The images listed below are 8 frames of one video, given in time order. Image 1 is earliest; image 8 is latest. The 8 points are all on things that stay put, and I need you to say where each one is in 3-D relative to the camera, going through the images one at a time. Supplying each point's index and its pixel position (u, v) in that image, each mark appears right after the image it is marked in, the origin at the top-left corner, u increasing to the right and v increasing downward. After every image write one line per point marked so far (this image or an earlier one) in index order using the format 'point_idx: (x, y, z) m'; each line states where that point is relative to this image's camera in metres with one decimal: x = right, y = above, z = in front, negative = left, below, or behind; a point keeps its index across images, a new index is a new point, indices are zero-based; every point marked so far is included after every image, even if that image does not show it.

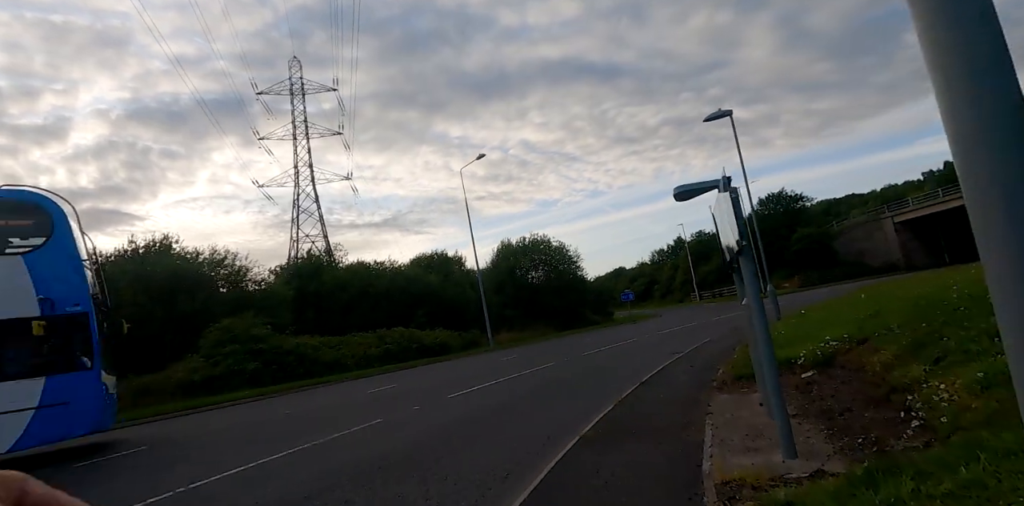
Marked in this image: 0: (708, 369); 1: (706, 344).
0: (+3.8, -2.3, +10.6) m
1: (+6.4, -2.9, +17.5) m
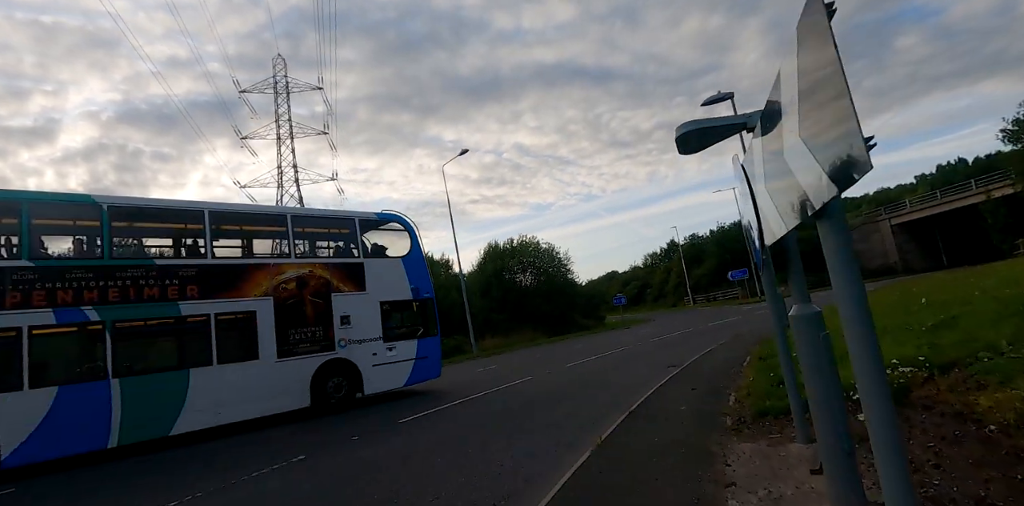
0: (+3.1, -2.1, +8.4) m
1: (+5.6, -2.8, +15.3) m
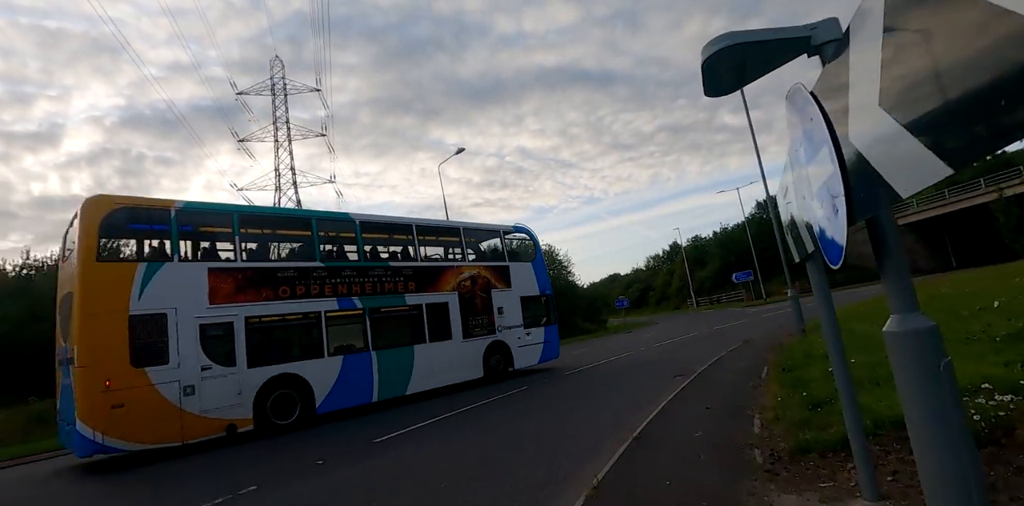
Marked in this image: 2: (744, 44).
0: (+2.9, -2.1, +7.1) m
1: (+5.4, -2.8, +14.0) m
2: (+1.1, +1.0, +2.5) m
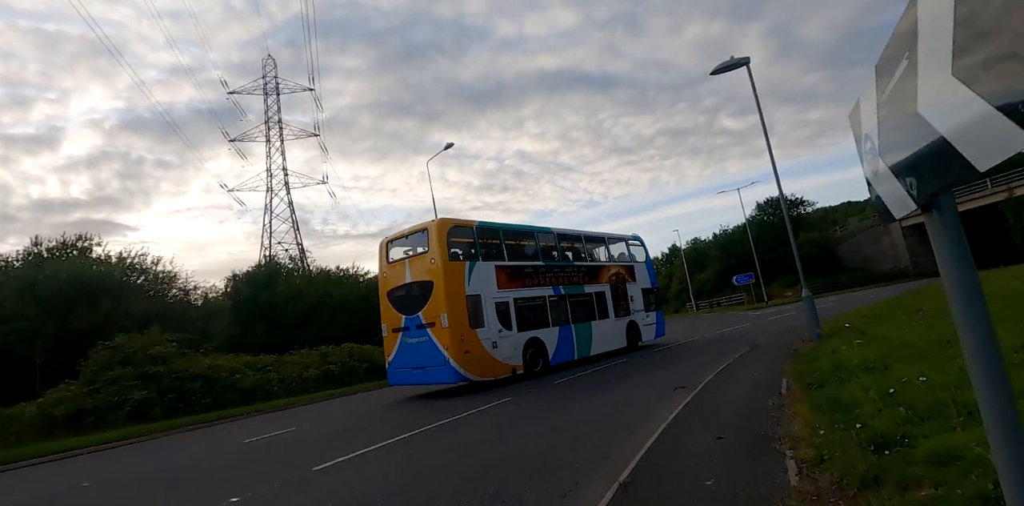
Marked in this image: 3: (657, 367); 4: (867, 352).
0: (+2.4, -1.9, +5.3) m
1: (+4.9, -2.7, +12.2) m
2: (+0.6, +1.2, +0.8) m
3: (+4.9, -3.8, +18.3) m
4: (+5.4, -1.5, +8.2) m
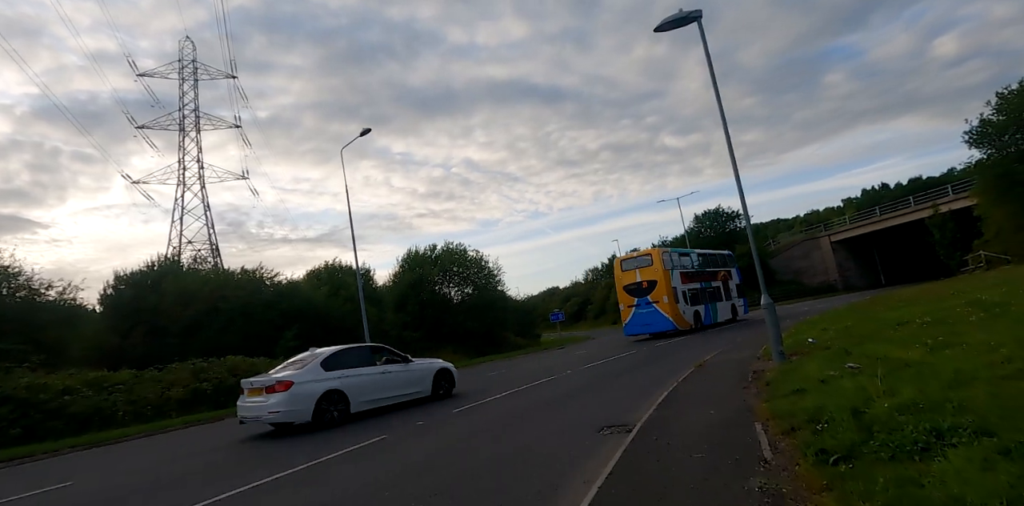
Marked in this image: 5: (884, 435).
0: (+0.9, -1.5, +1.9) m
1: (+2.7, -2.5, +9.0) m
2: (-0.3, +1.6, -2.7) m
3: (+2.1, -3.8, +15.0) m
4: (+3.6, -1.3, +5.1) m
5: (+2.7, -1.3, +4.0) m
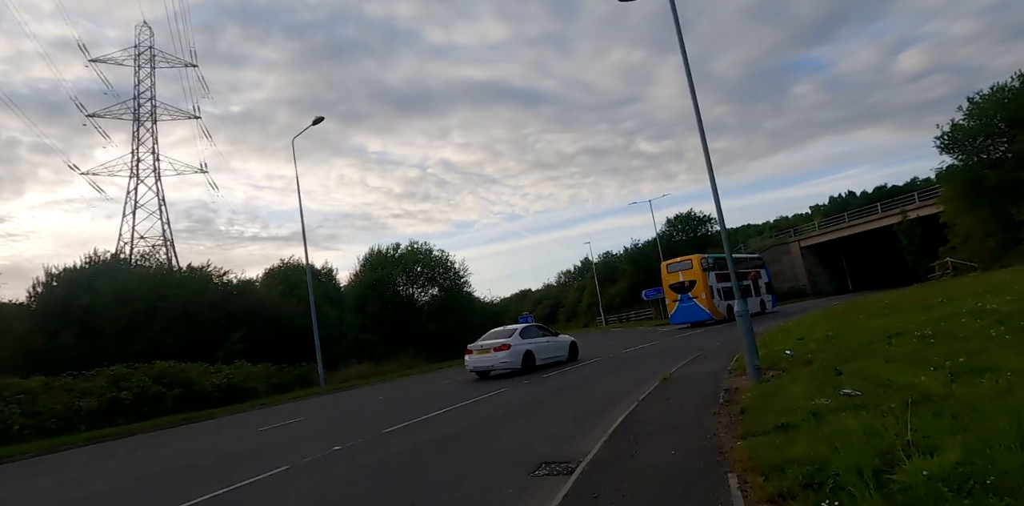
0: (+0.2, -1.4, +0.2) m
1: (+1.6, -2.4, +7.4) m
2: (-0.8, +1.8, -4.4) m
3: (+0.7, -3.7, +13.4) m
4: (+2.8, -1.2, +3.5) m
5: (+1.8, -1.3, +2.4) m
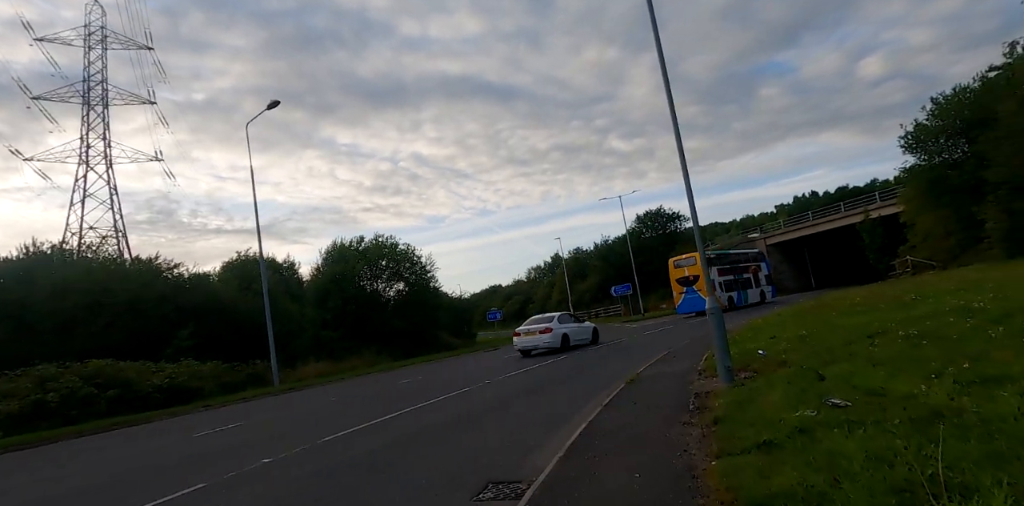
0: (-0.1, -1.4, -0.7) m
1: (+1.0, -2.3, +6.6) m
2: (-0.8, +1.8, -5.4) m
3: (-0.3, -3.5, +12.5) m
4: (+2.3, -1.1, +2.8) m
5: (+1.4, -1.2, +1.5) m
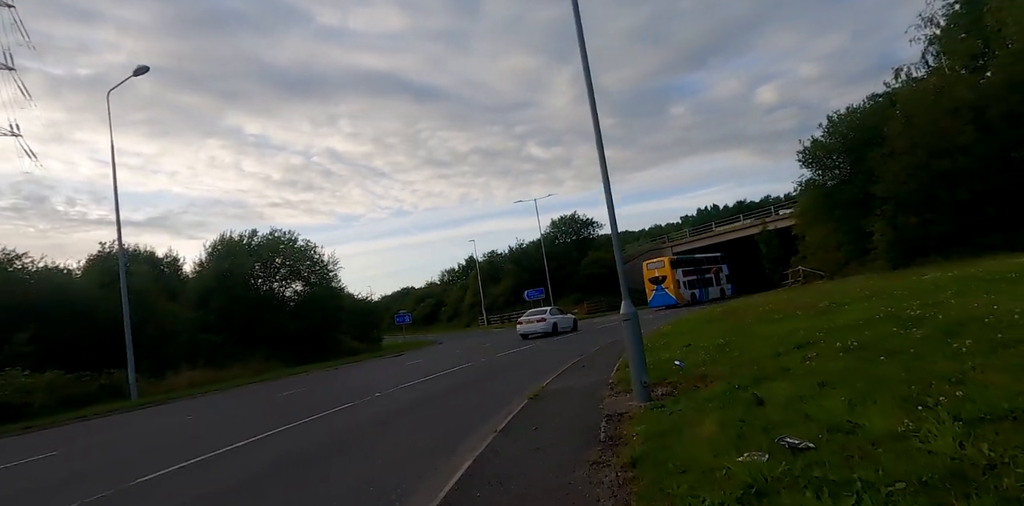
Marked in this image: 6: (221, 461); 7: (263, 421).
0: (-0.3, -1.2, -2.4) m
1: (-0.3, -2.2, +5.0) m
2: (-0.2, +2.1, -7.1) m
3: (-2.5, -3.4, +10.6) m
4: (+1.6, -1.0, +1.4) m
5: (+0.9, -1.0, +0.1) m
6: (-4.8, -3.4, +8.8) m
7: (-6.5, -4.2, +14.0) m
